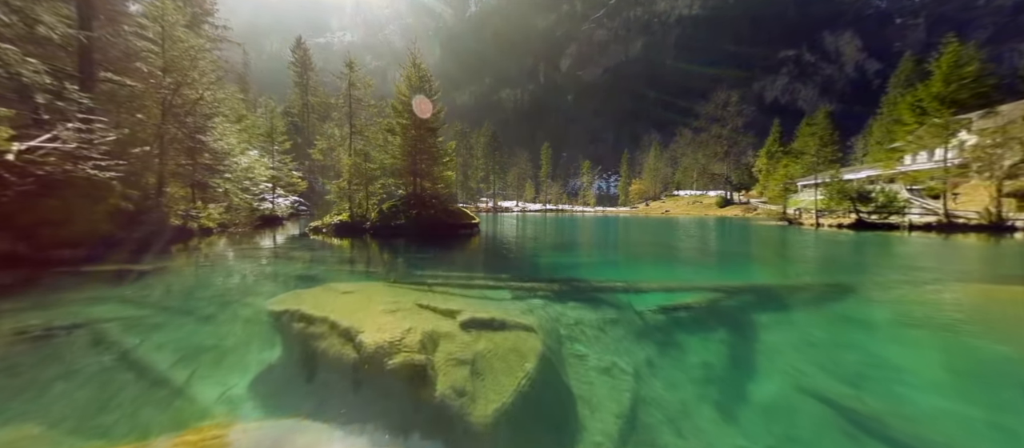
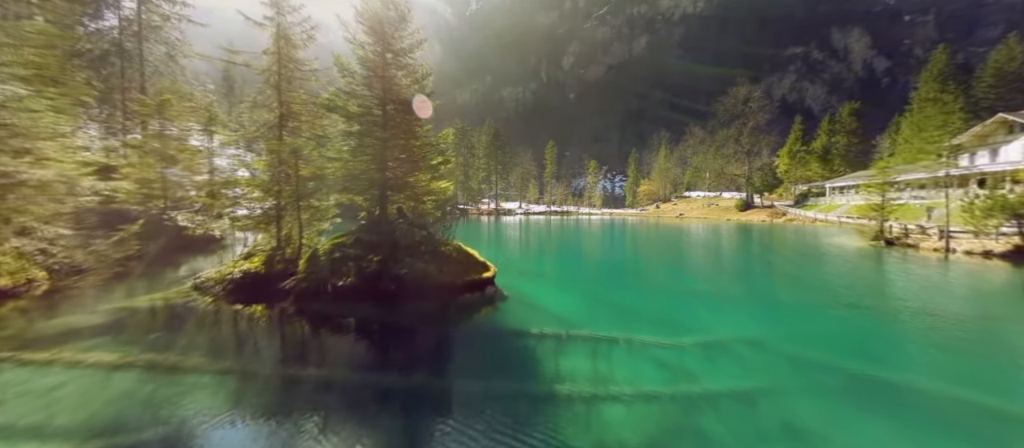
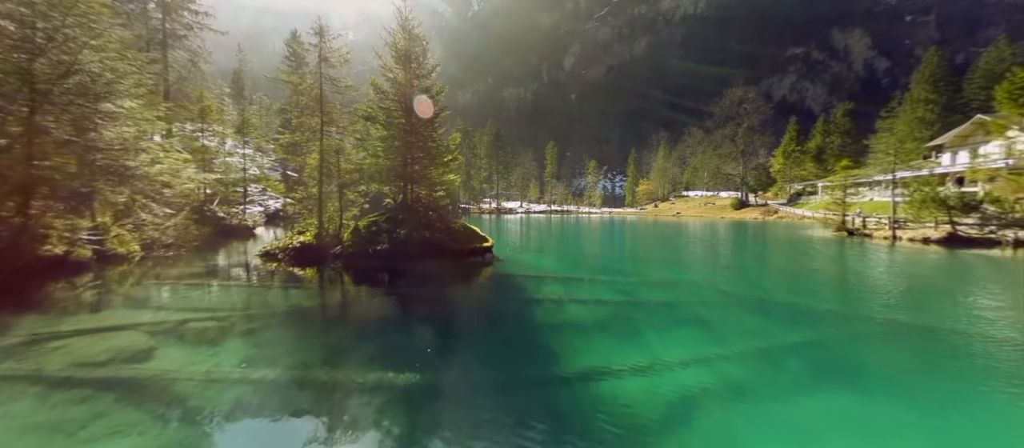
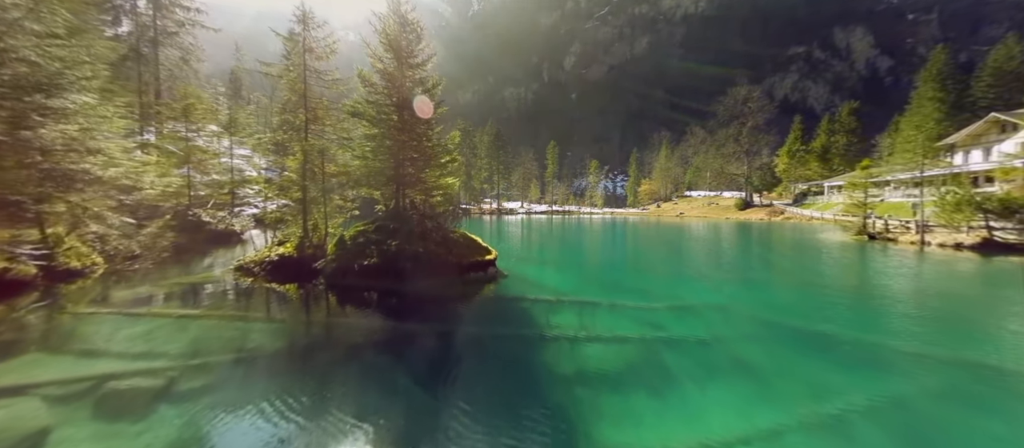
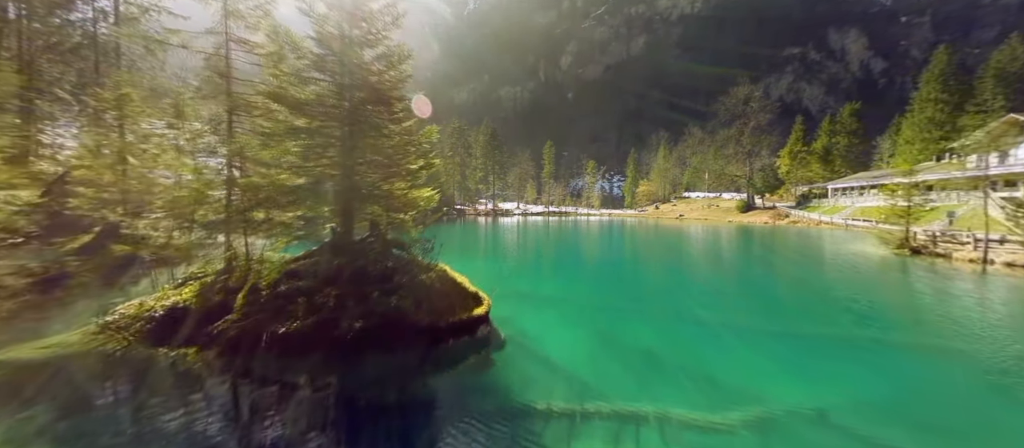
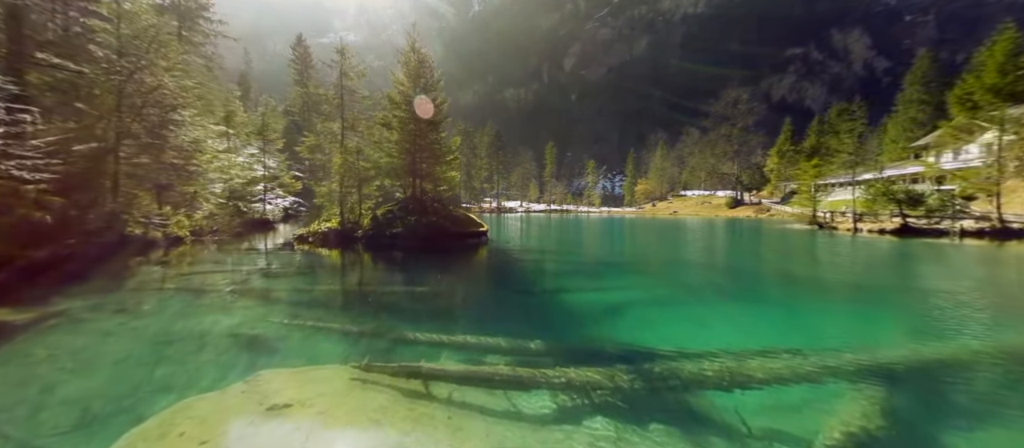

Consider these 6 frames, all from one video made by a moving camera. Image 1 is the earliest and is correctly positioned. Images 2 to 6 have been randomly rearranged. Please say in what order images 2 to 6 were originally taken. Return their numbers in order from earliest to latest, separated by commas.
6, 3, 4, 2, 5
